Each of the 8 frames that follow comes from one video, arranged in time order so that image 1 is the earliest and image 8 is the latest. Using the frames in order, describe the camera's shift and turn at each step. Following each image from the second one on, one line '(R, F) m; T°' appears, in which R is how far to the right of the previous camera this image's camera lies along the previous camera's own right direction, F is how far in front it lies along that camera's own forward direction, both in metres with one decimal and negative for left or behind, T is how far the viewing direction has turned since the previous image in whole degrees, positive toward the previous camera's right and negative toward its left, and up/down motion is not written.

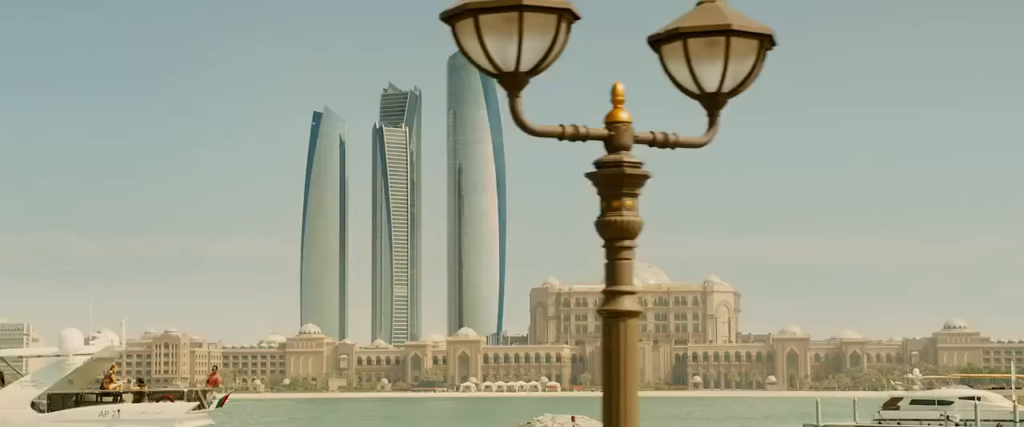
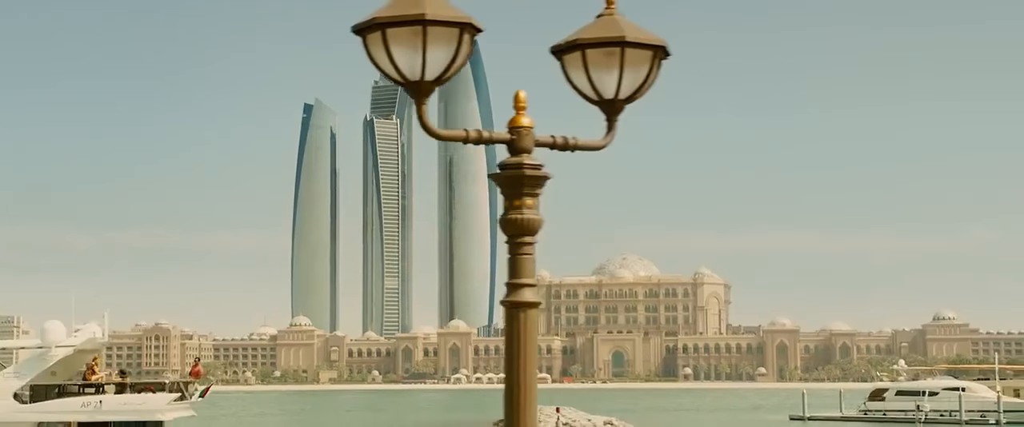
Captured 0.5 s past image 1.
(+0.9, -1.0) m; 0°
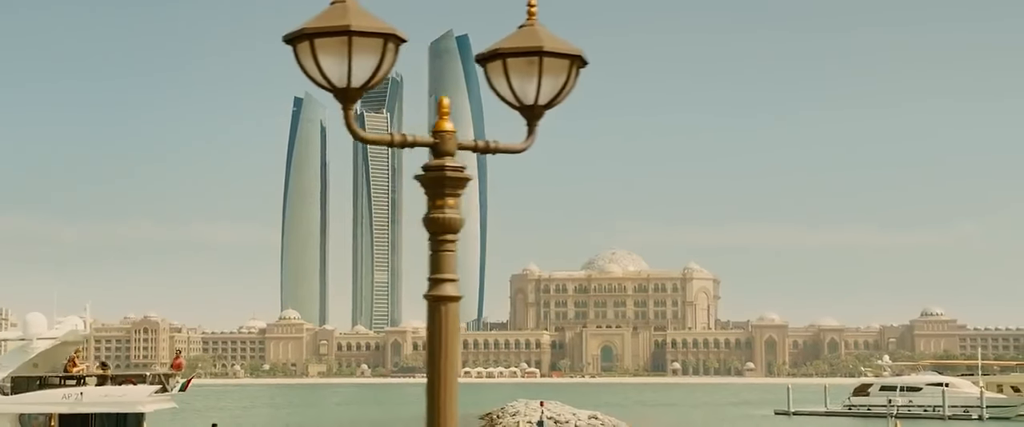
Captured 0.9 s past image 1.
(+0.7, -0.9) m; 0°
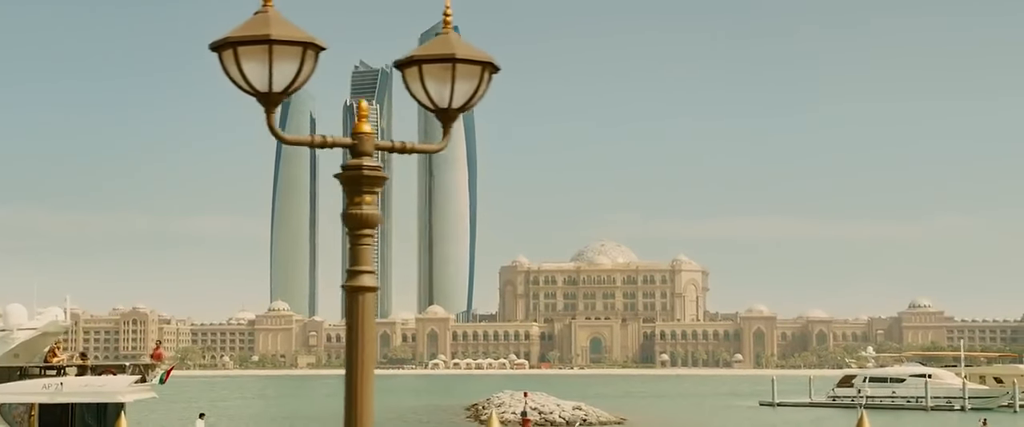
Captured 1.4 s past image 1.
(+0.9, -1.1) m; 0°
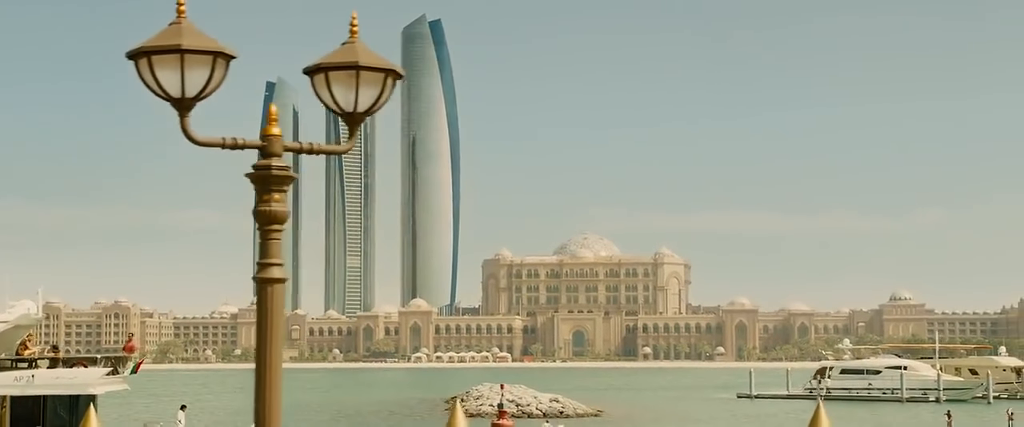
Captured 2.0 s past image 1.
(+1.1, -1.3) m; +1°
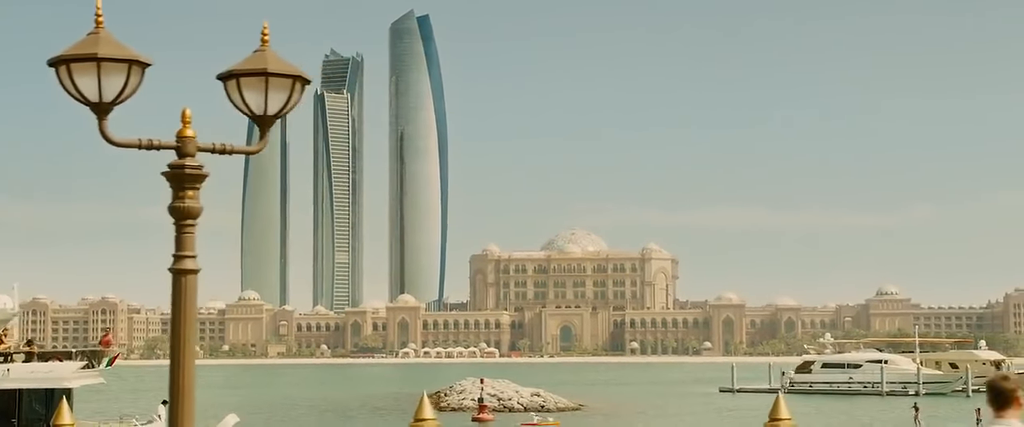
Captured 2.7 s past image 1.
(+1.2, -1.4) m; 0°
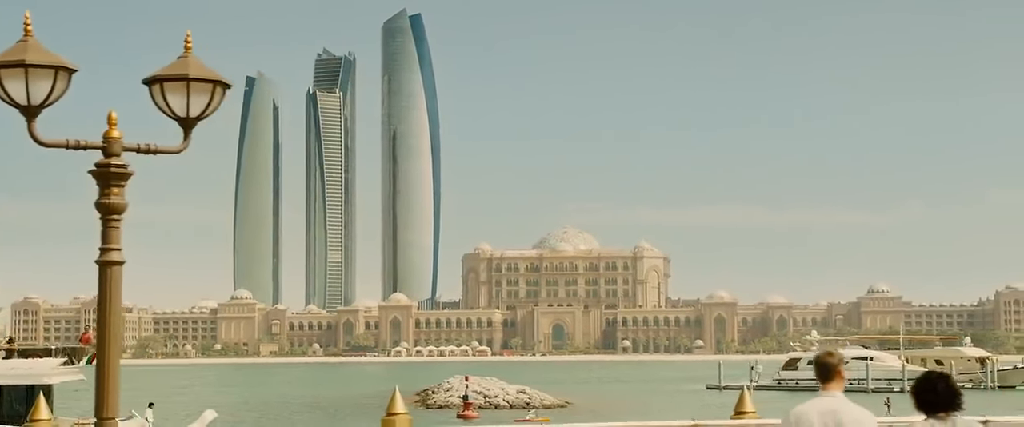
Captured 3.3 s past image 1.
(+1.3, -1.4) m; 0°
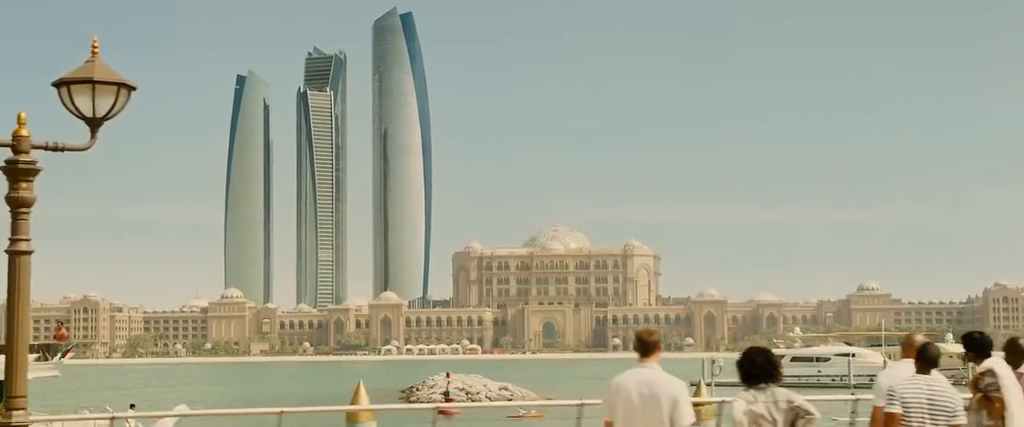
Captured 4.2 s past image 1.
(+1.7, -1.5) m; 0°
